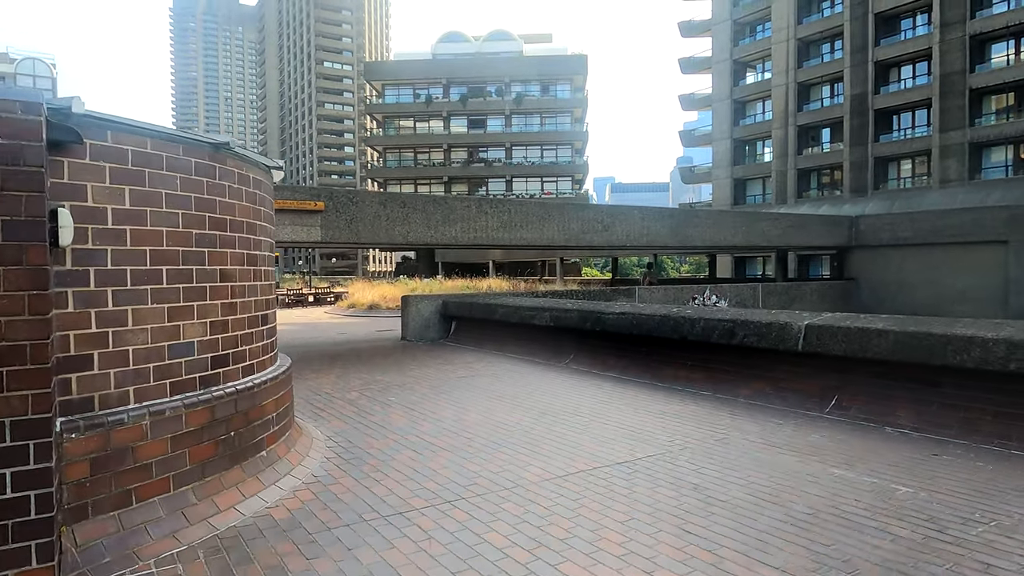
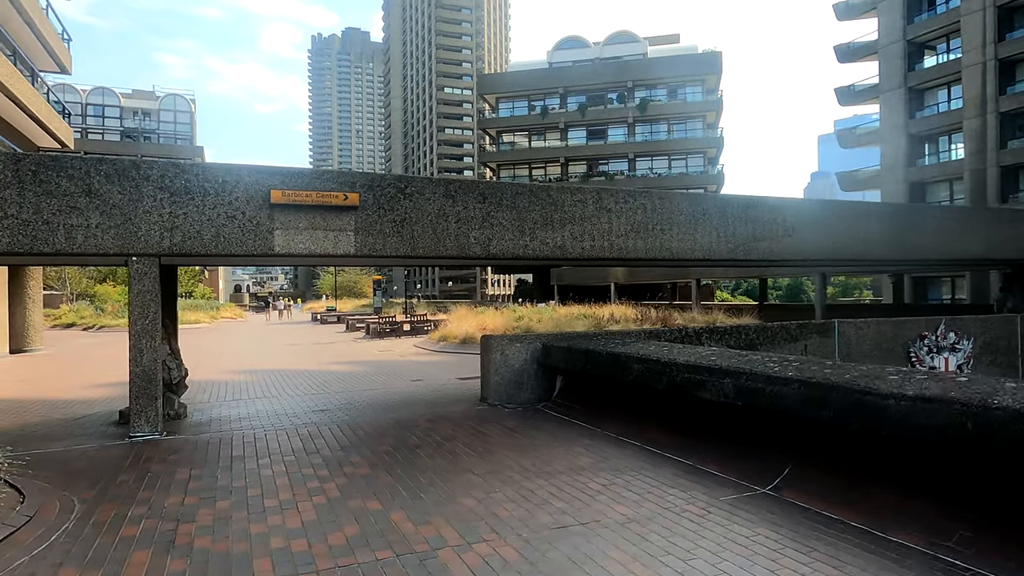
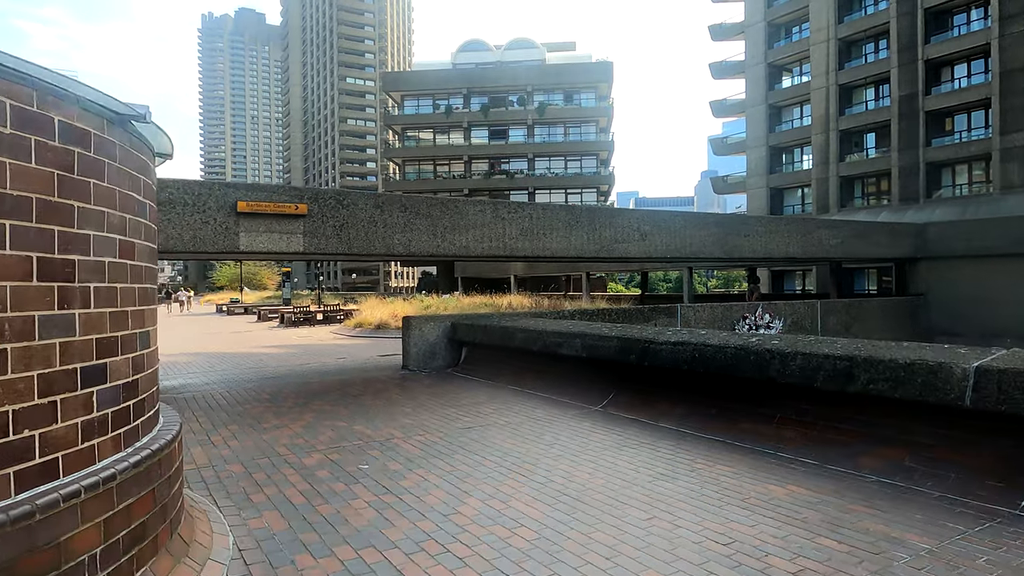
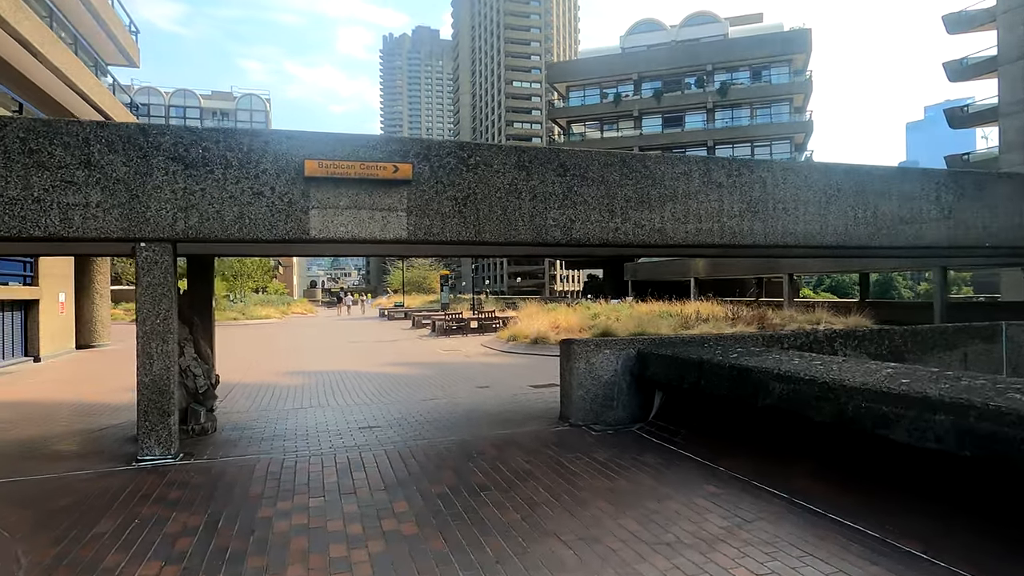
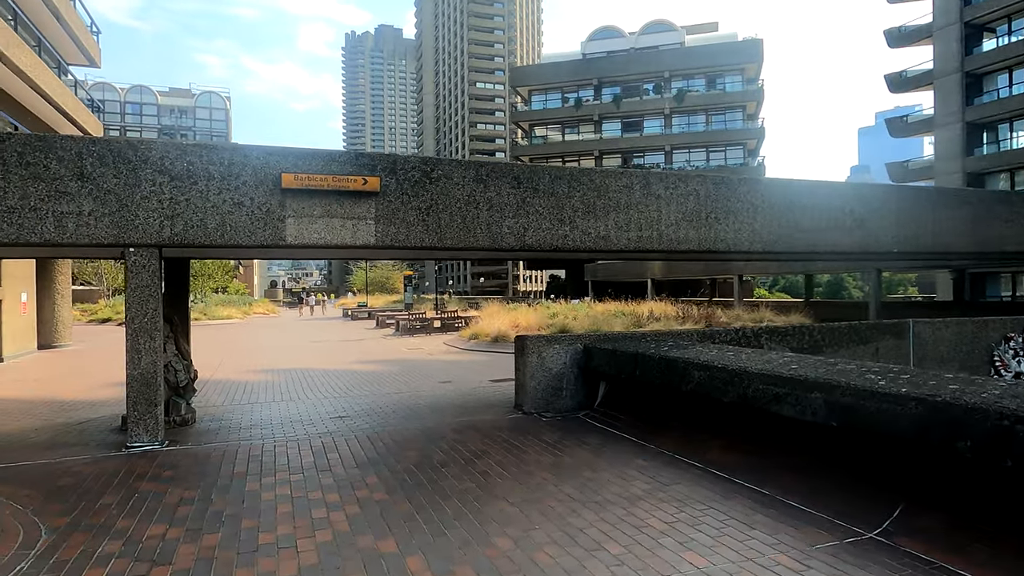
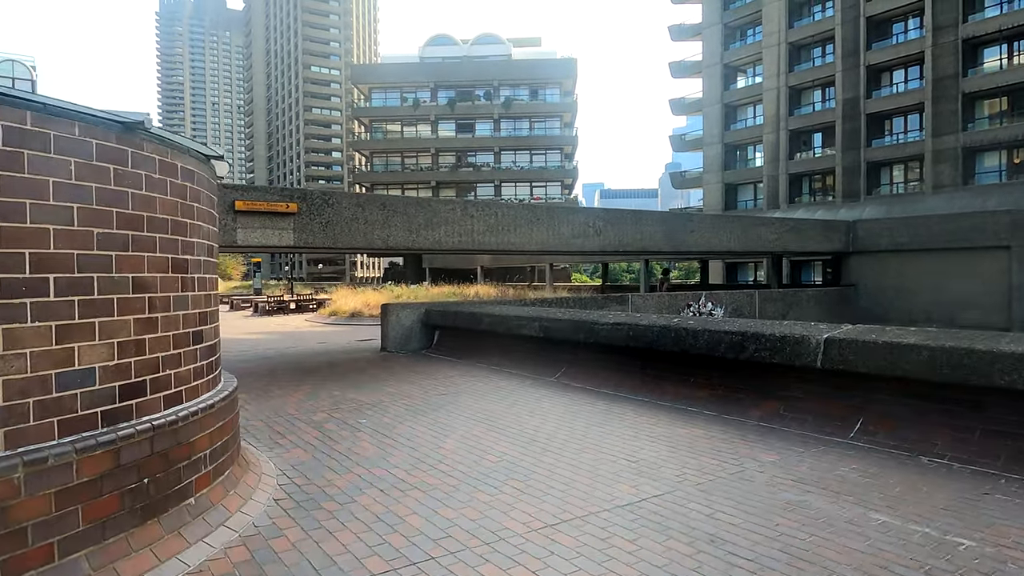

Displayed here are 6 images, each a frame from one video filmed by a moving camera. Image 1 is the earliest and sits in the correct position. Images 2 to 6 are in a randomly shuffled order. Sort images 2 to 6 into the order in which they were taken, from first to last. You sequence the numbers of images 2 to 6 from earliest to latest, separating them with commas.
6, 3, 2, 5, 4
